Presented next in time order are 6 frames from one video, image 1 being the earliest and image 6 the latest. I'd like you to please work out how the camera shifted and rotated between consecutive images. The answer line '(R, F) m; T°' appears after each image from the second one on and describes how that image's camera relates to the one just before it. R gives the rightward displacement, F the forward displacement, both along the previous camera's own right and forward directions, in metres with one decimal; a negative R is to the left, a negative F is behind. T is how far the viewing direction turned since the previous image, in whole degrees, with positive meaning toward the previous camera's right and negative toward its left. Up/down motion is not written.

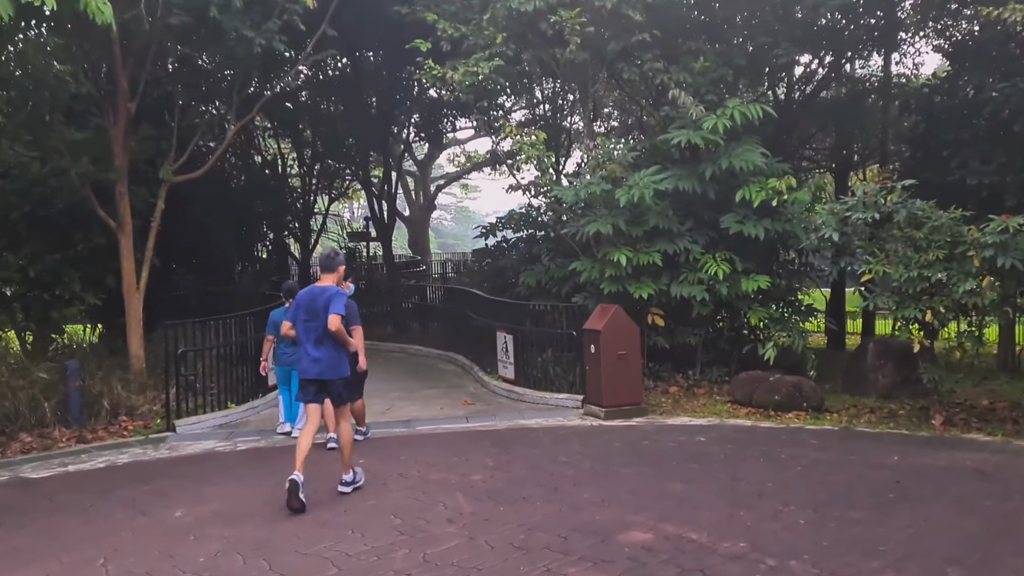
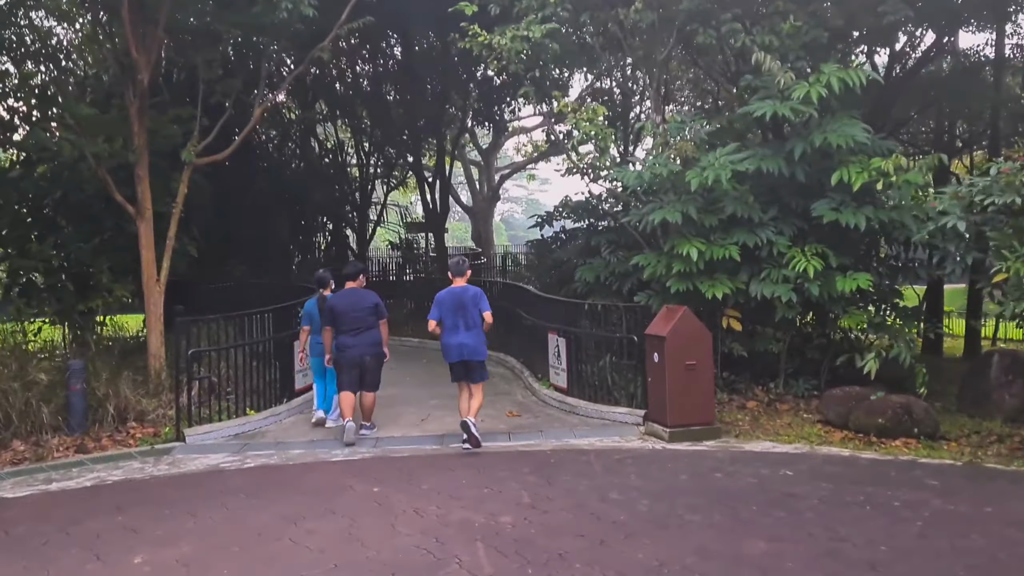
(+0.2, +1.3) m; -5°
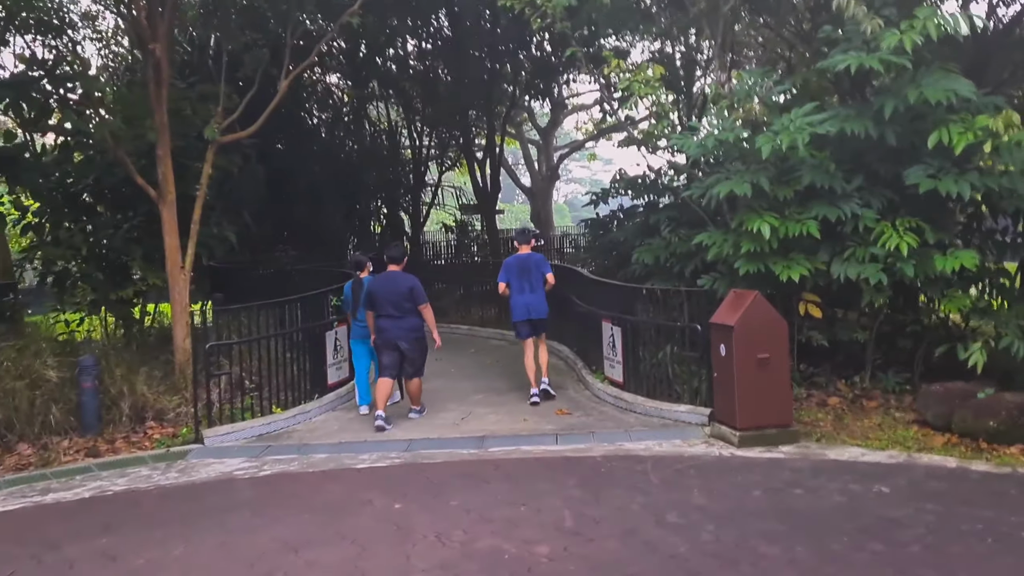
(+0.2, +0.9) m; -4°
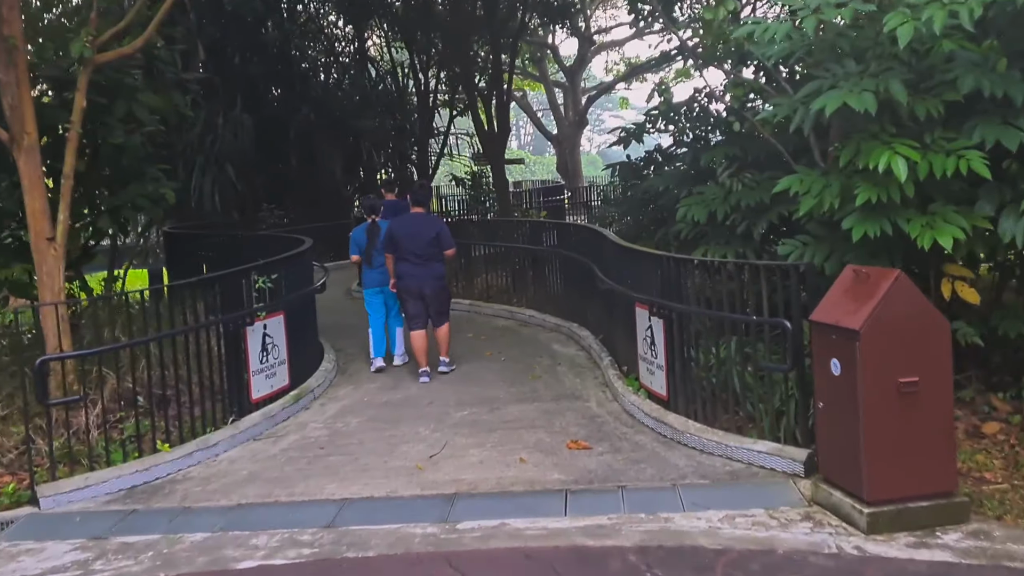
(+0.3, +2.7) m; -2°
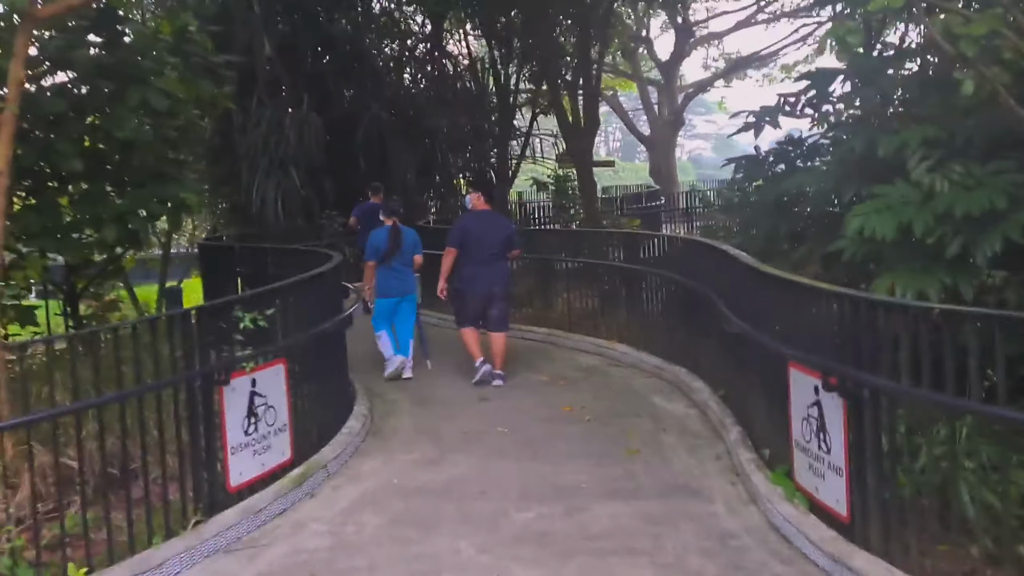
(0.0, +2.1) m; -6°
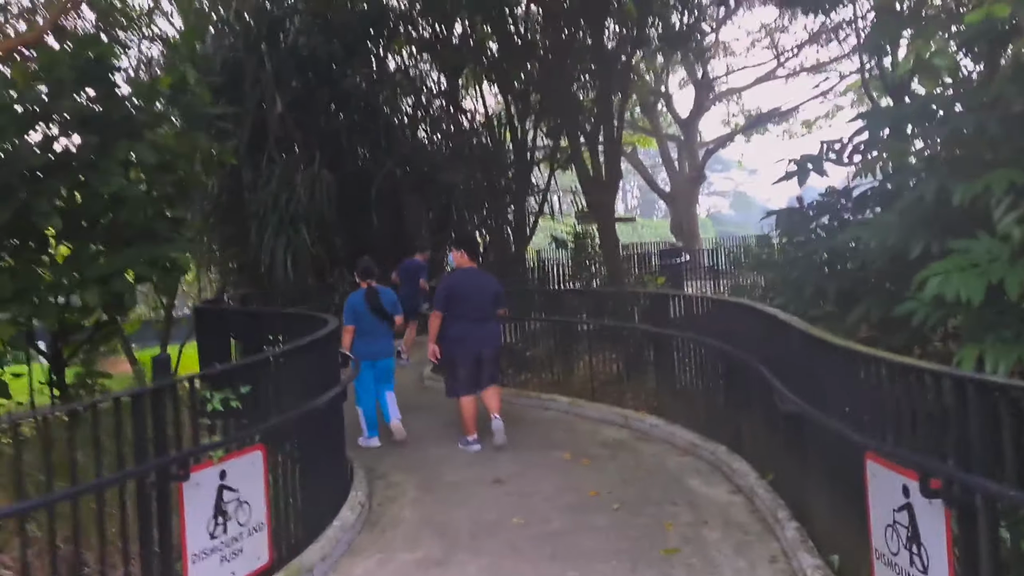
(0.0, +0.7) m; -1°
